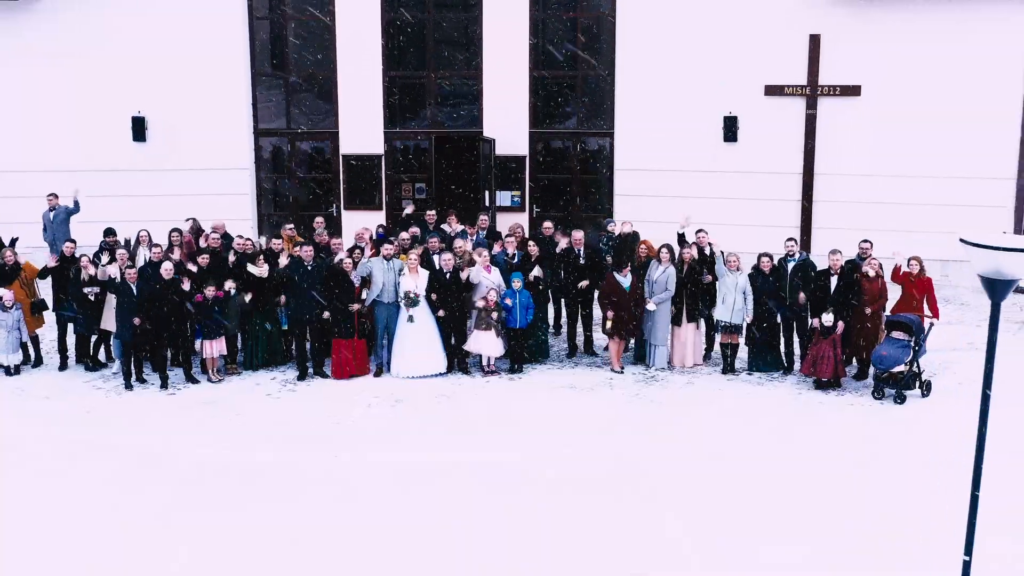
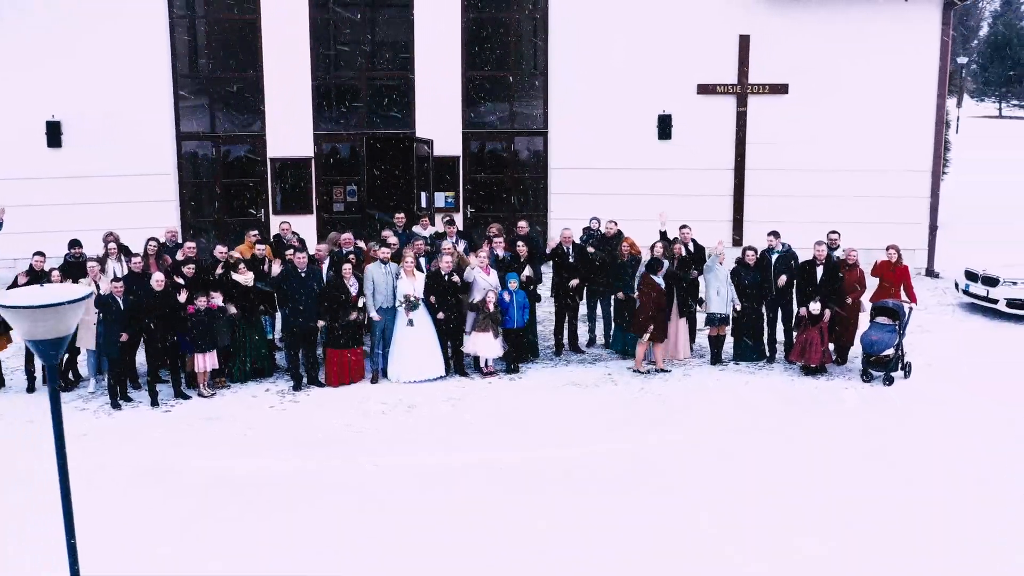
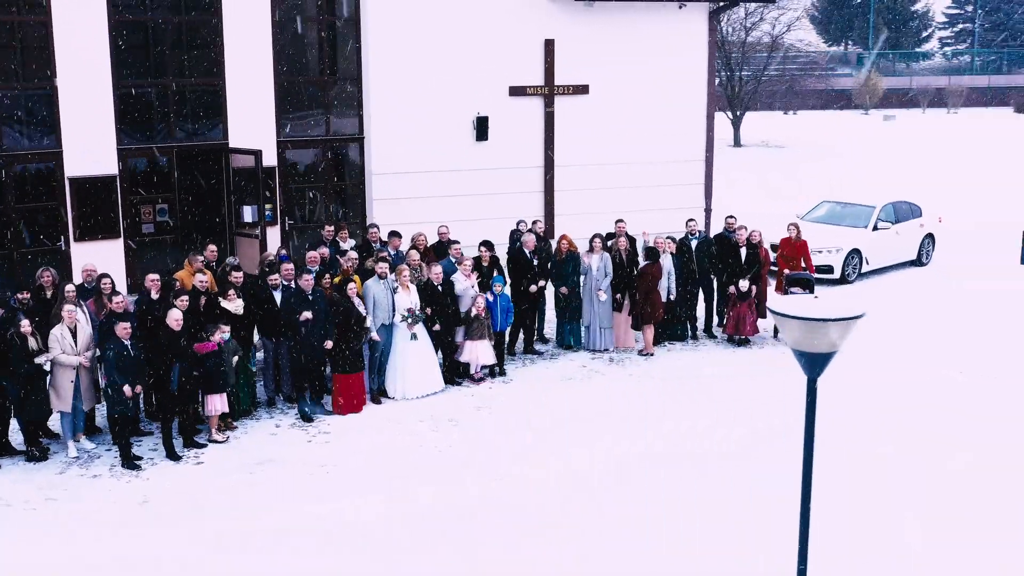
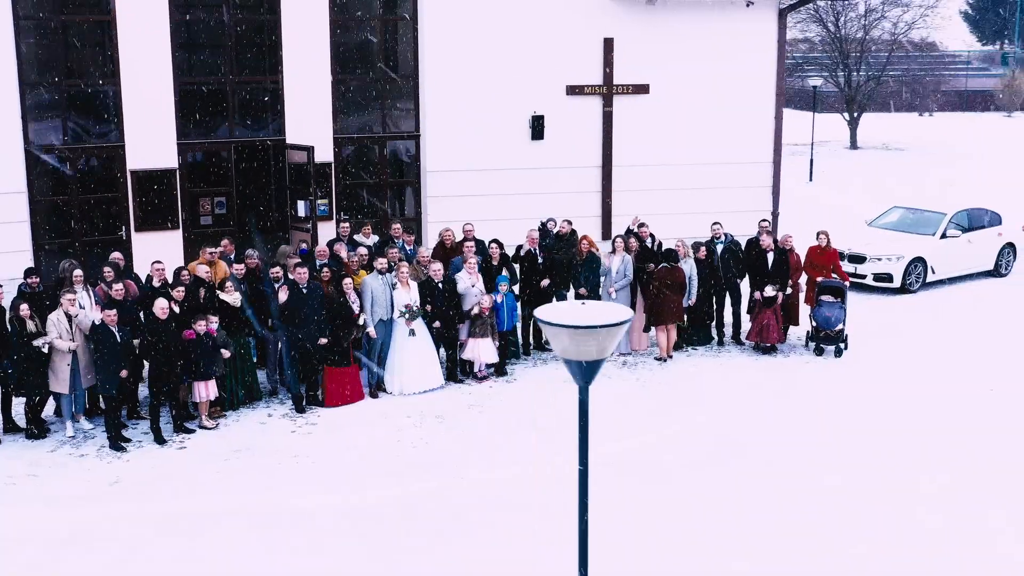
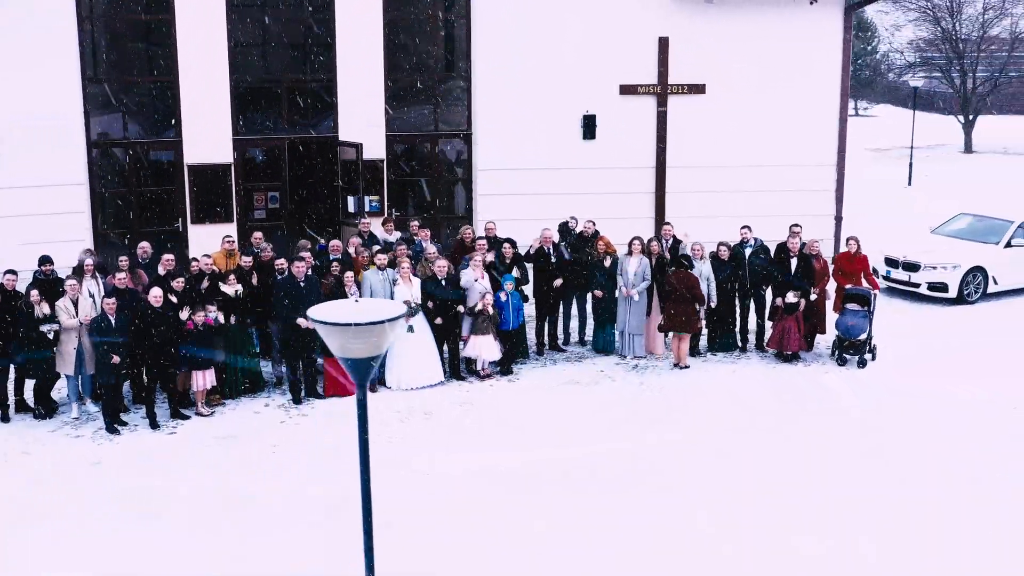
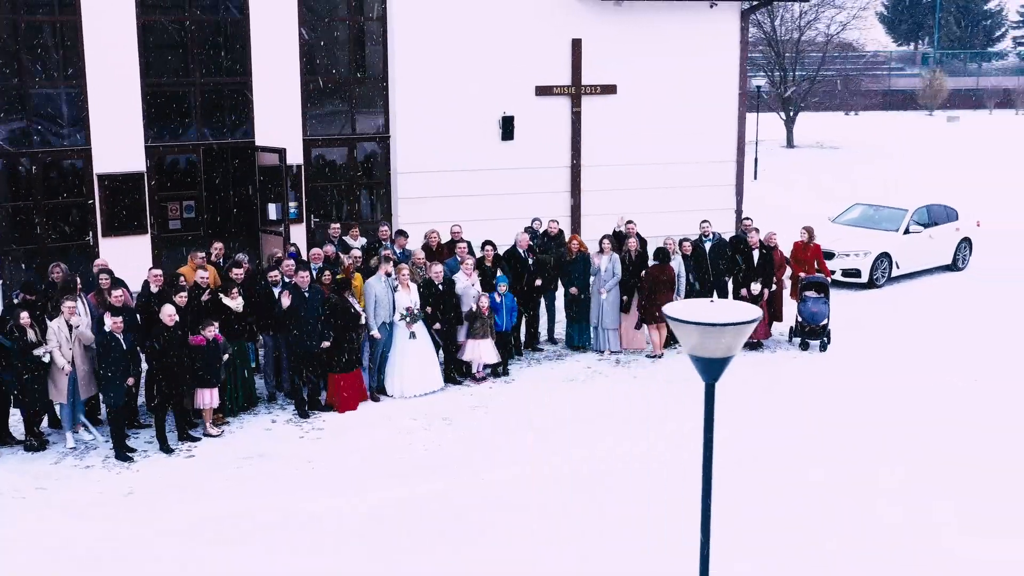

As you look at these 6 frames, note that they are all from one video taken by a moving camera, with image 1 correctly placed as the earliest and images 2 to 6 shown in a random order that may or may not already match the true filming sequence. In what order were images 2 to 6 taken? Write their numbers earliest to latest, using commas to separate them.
2, 5, 4, 6, 3
